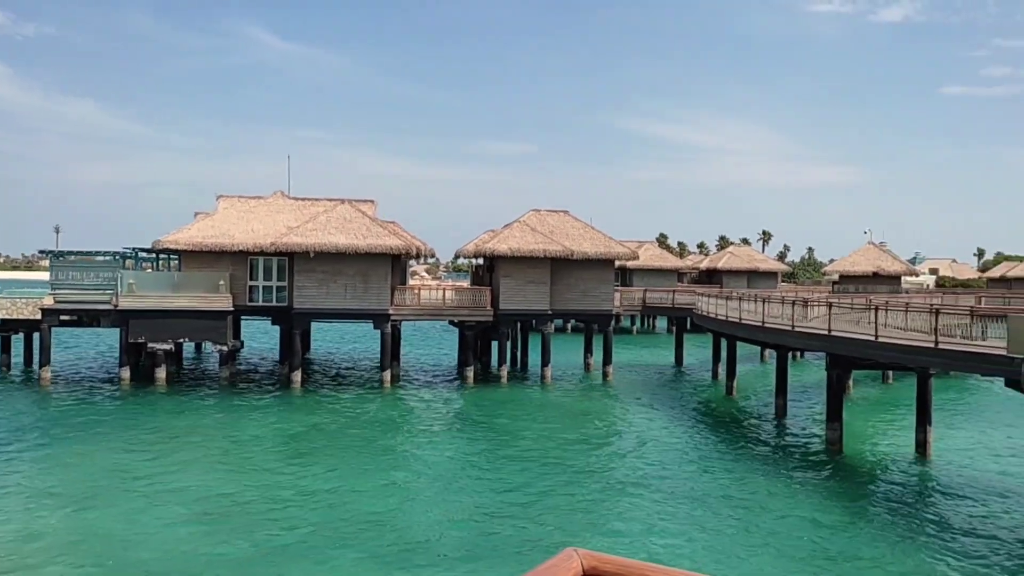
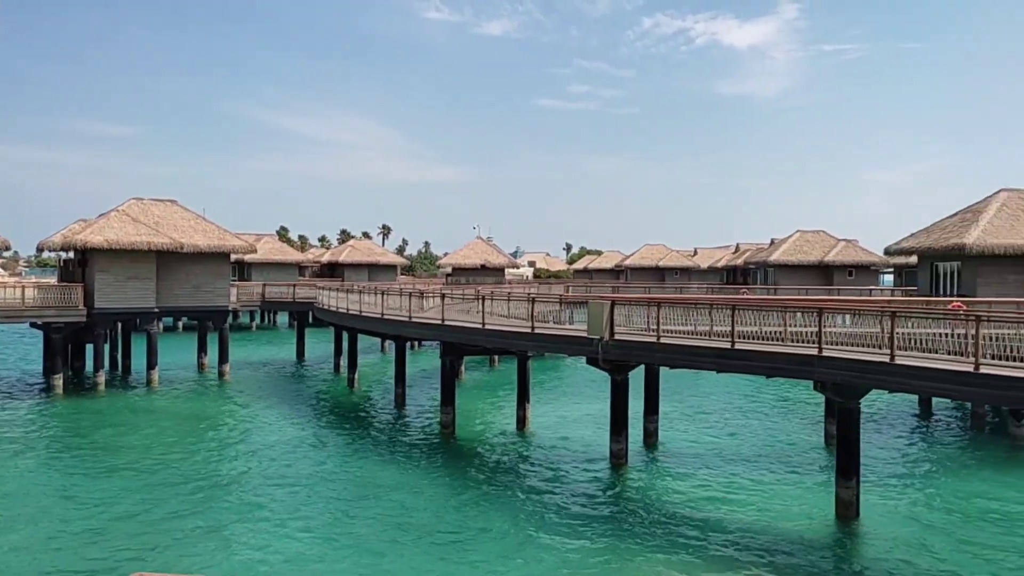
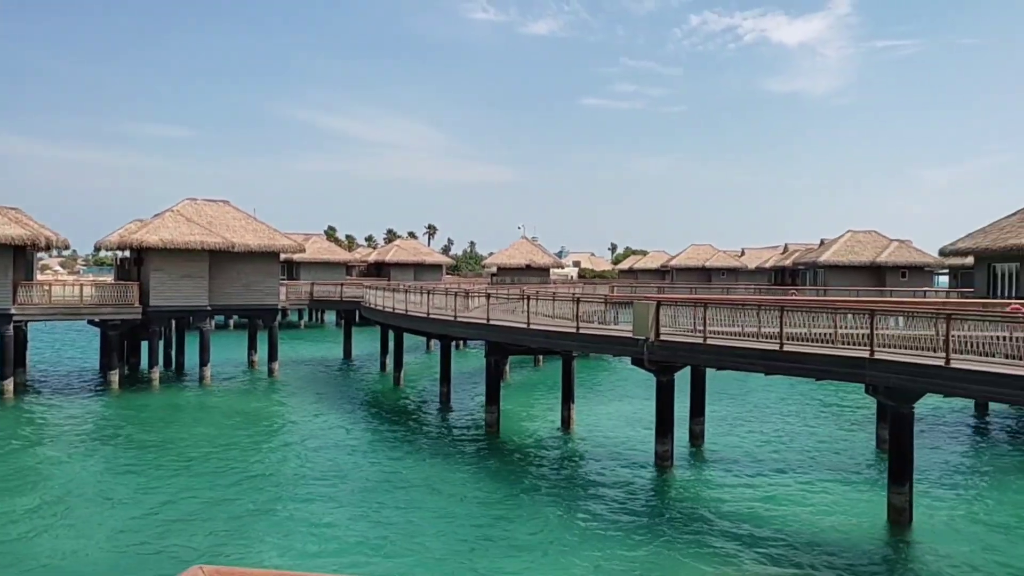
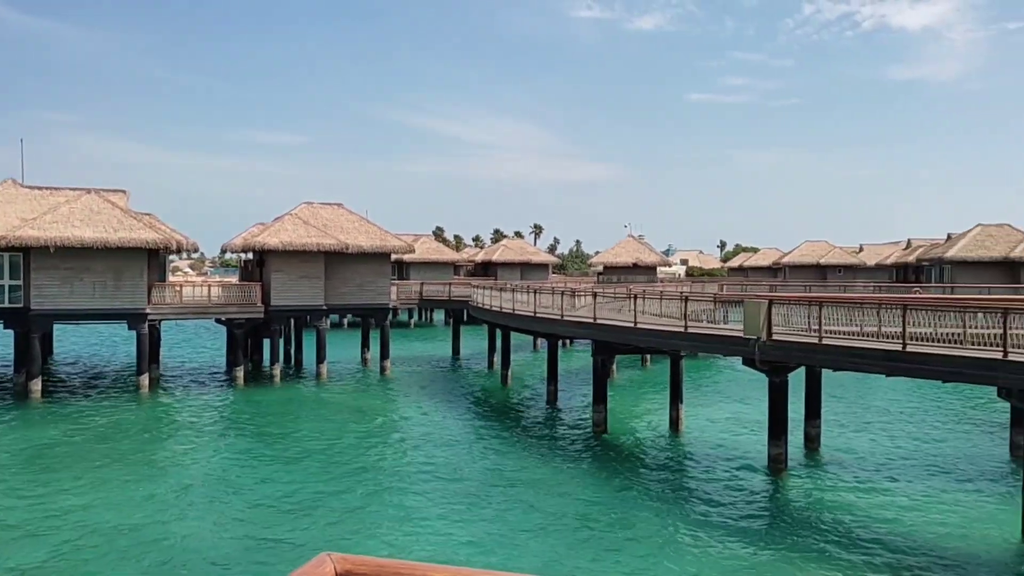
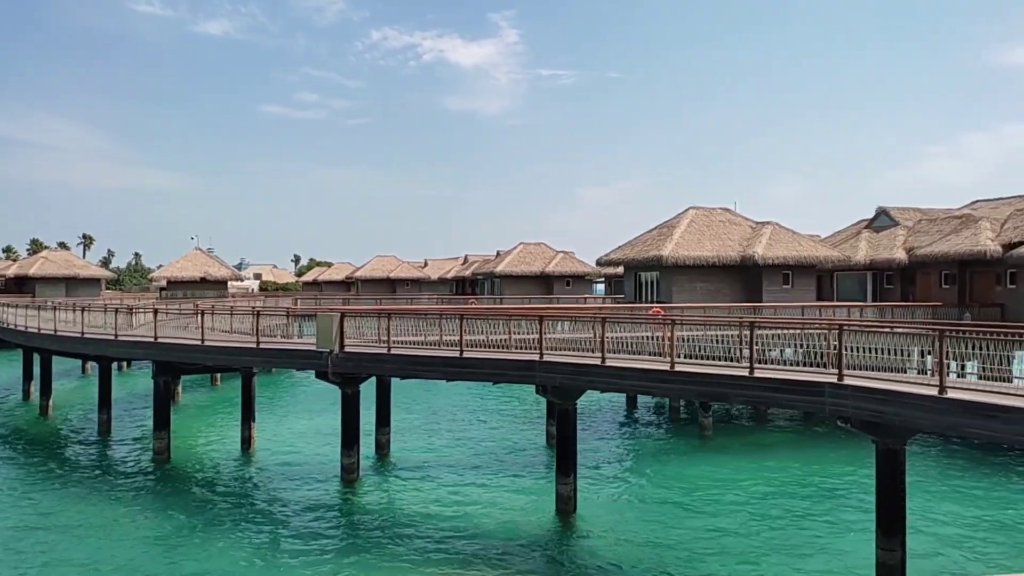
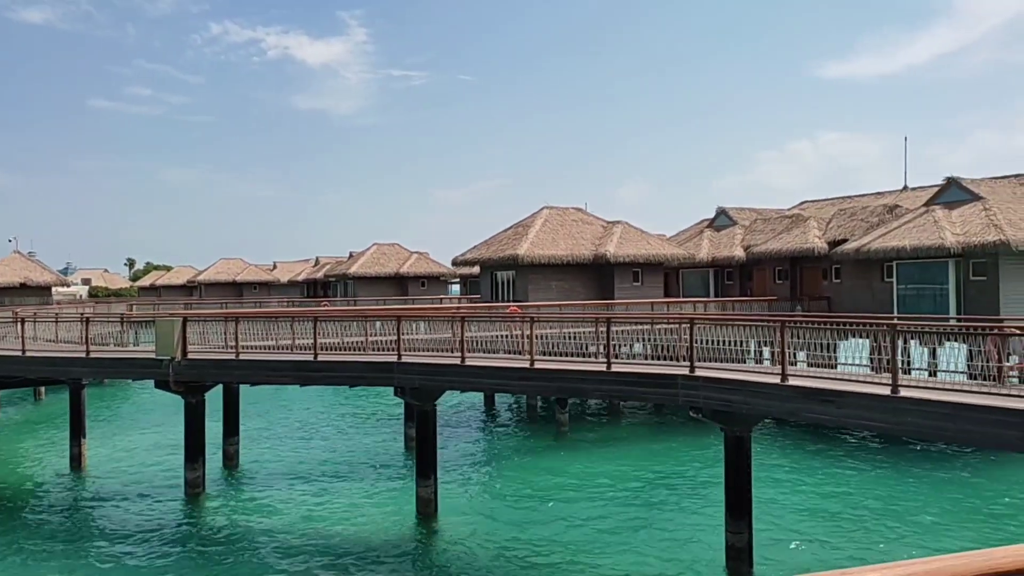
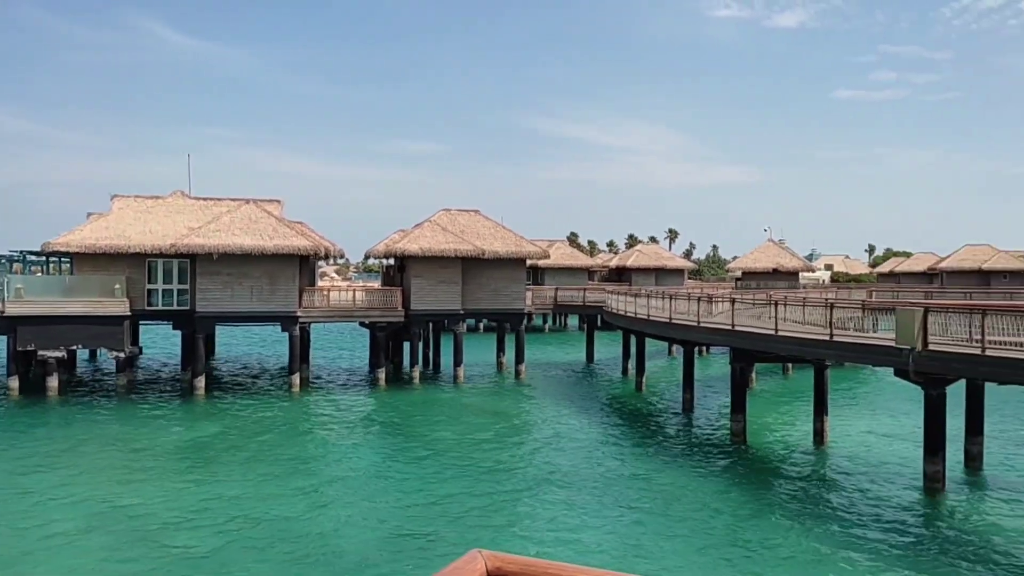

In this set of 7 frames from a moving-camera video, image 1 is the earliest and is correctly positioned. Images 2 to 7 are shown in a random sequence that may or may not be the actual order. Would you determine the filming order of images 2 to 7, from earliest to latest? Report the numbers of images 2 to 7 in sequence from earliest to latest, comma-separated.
7, 4, 3, 2, 5, 6
